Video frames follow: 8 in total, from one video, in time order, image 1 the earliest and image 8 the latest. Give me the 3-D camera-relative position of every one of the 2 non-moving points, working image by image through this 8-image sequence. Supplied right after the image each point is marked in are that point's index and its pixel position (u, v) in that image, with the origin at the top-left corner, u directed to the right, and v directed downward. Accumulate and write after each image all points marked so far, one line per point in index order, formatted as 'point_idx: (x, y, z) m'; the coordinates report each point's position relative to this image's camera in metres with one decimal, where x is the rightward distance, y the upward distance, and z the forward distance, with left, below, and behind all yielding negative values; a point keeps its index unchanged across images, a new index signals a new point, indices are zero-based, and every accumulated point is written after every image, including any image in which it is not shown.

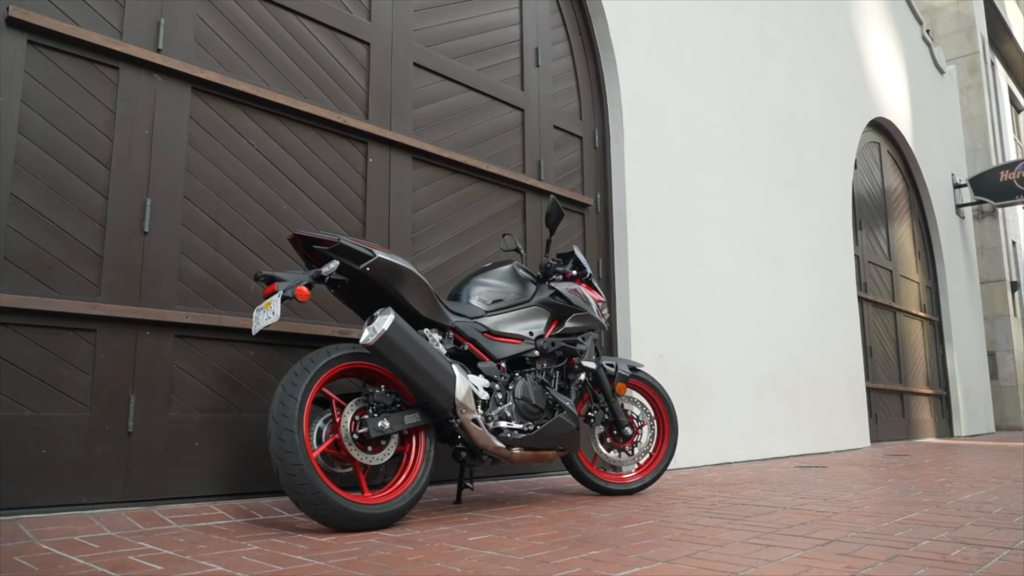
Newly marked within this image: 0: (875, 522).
0: (+1.6, -1.0, +3.4) m
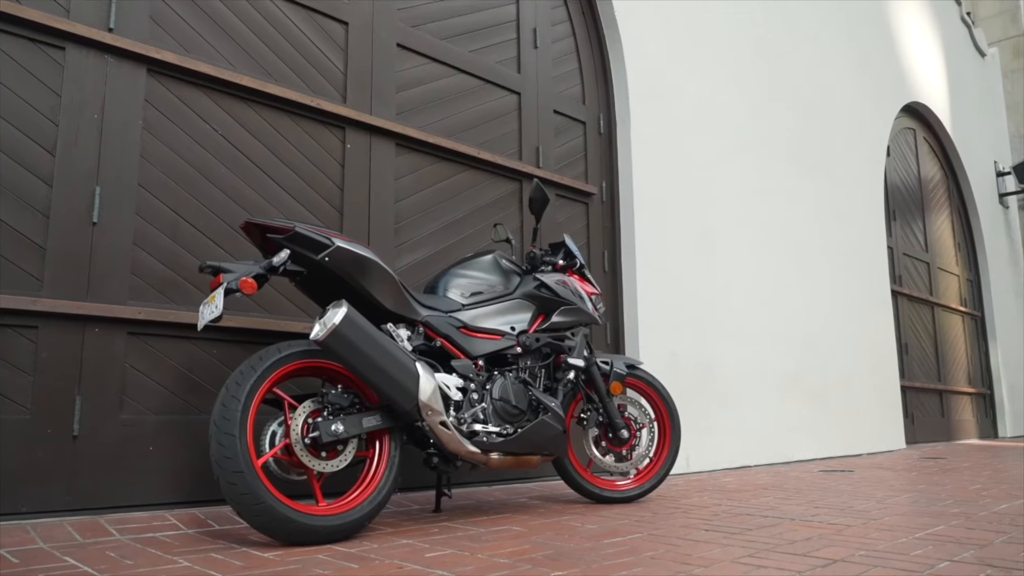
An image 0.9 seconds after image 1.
0: (+1.5, -1.0, +3.1) m
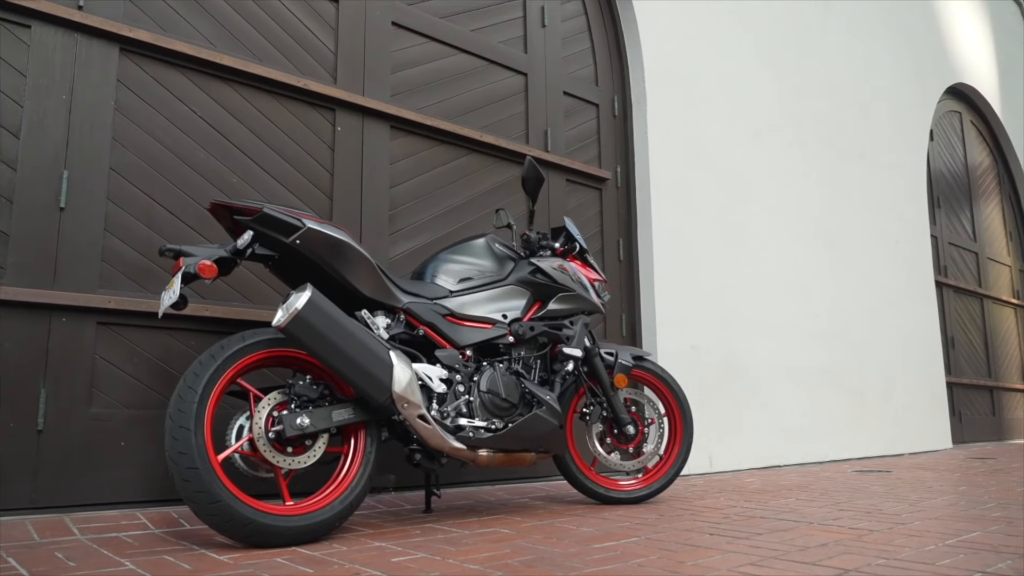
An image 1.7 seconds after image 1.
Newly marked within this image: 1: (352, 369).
0: (+1.4, -0.9, +2.8) m
1: (-0.6, -0.3, +2.7) m
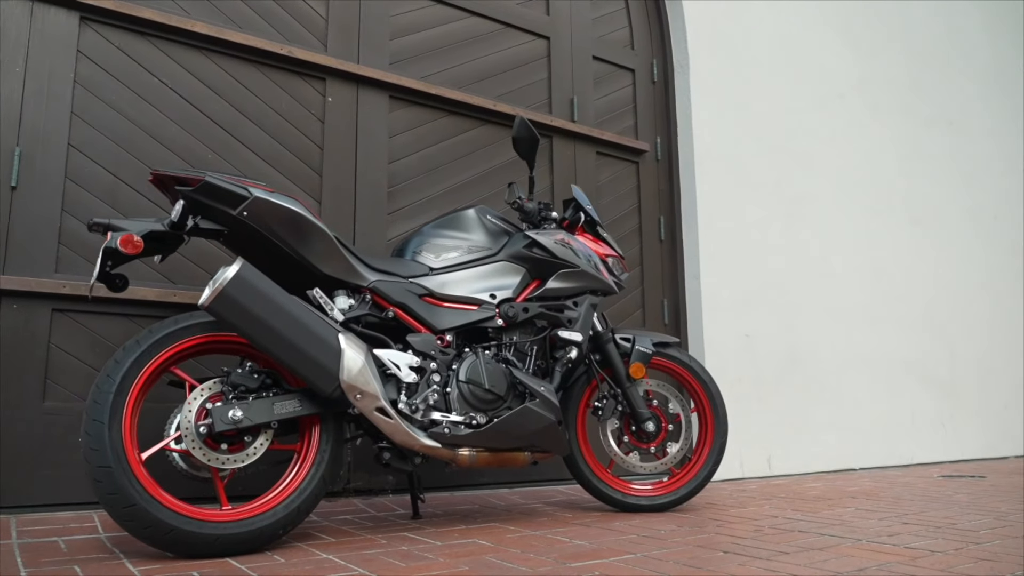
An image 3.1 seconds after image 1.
0: (+1.3, -0.8, +2.2) m
1: (-0.7, -0.2, +2.4) m
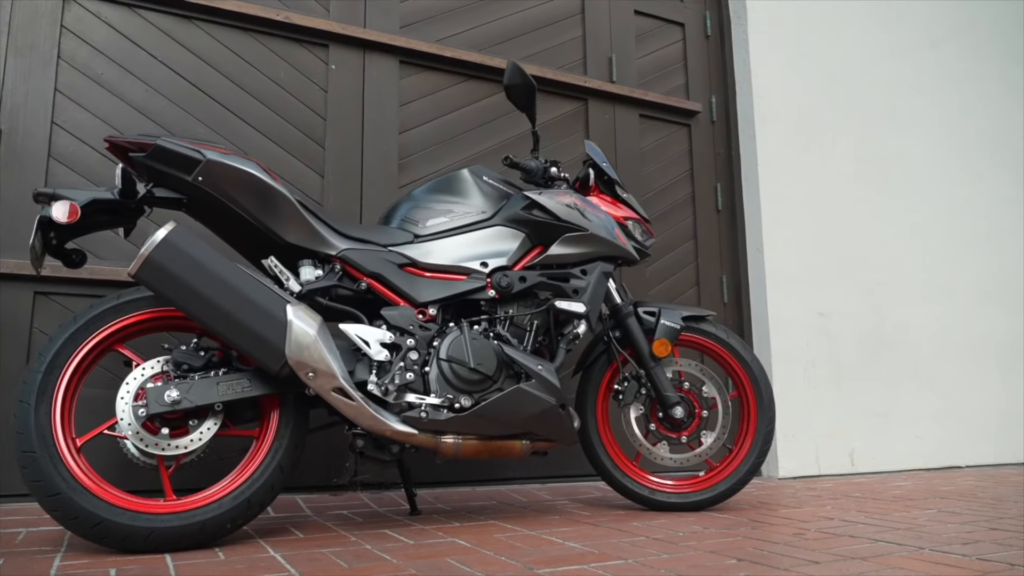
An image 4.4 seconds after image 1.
0: (+1.2, -0.6, +1.6) m
1: (-0.8, -0.1, +2.1) m
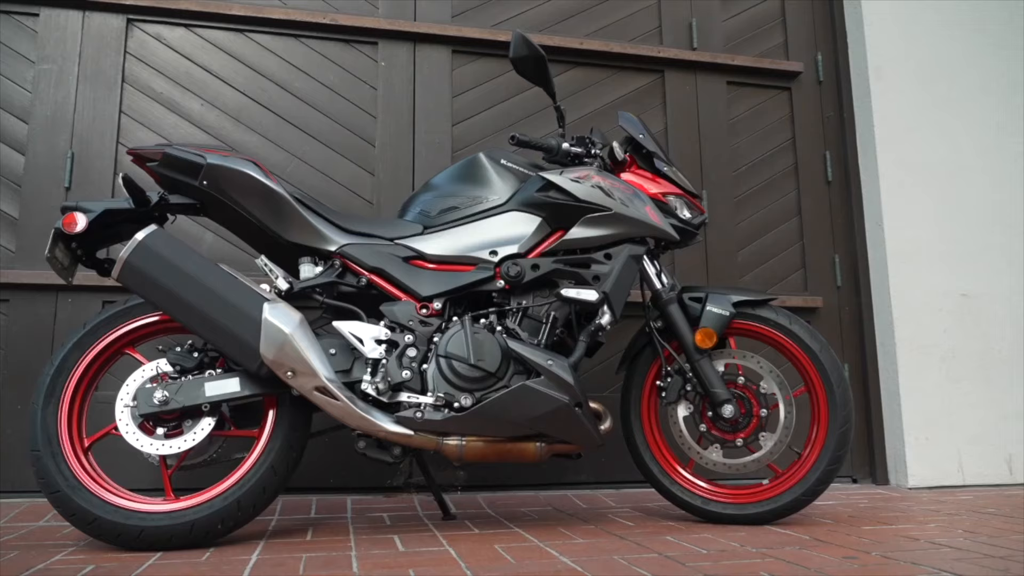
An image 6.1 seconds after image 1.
0: (+1.0, -0.6, +1.2) m
1: (-0.8, -0.1, +2.1) m
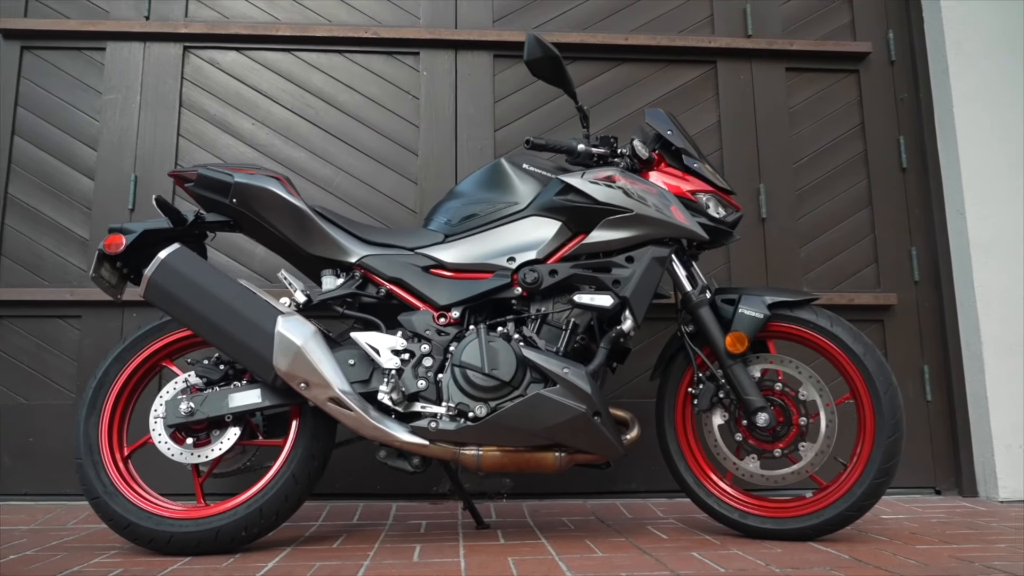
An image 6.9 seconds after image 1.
0: (+0.9, -0.6, +1.0) m
1: (-0.8, -0.2, +2.2) m
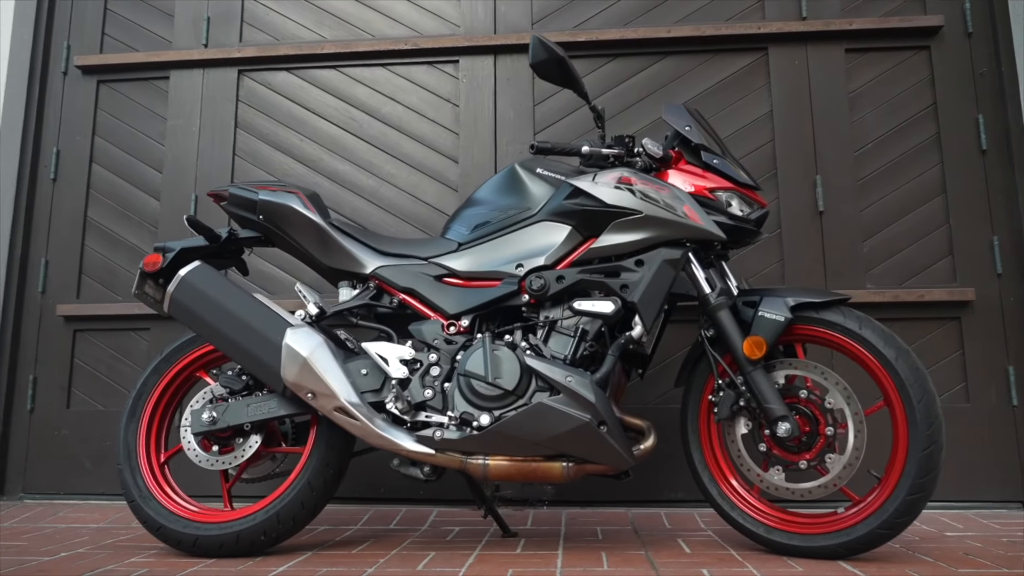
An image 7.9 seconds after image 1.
0: (+0.7, -0.6, +0.8) m
1: (-0.8, -0.2, +2.3) m
